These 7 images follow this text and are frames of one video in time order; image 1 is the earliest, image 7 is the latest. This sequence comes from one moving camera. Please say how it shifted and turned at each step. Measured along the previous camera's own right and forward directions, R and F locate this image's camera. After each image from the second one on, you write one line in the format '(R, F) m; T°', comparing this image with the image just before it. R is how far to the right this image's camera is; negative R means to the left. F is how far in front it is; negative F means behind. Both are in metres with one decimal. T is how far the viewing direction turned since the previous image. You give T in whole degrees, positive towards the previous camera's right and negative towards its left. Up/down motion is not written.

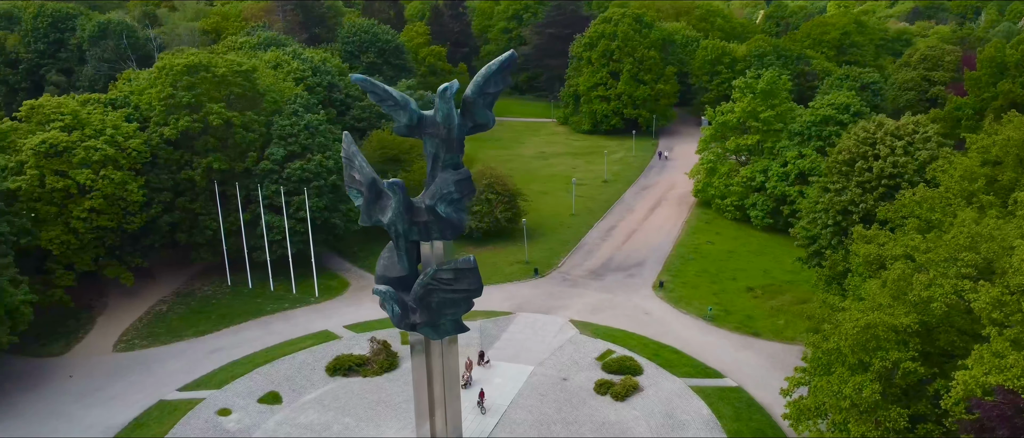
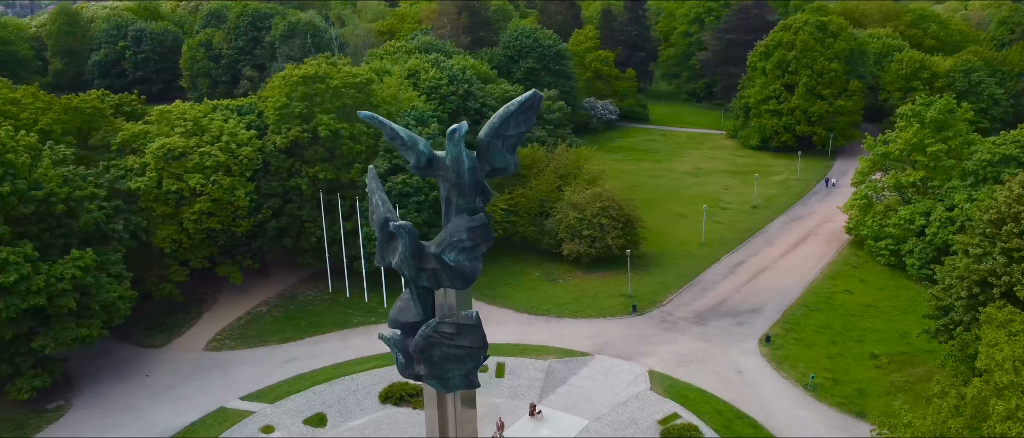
(+4.4, +2.5) m; -14°
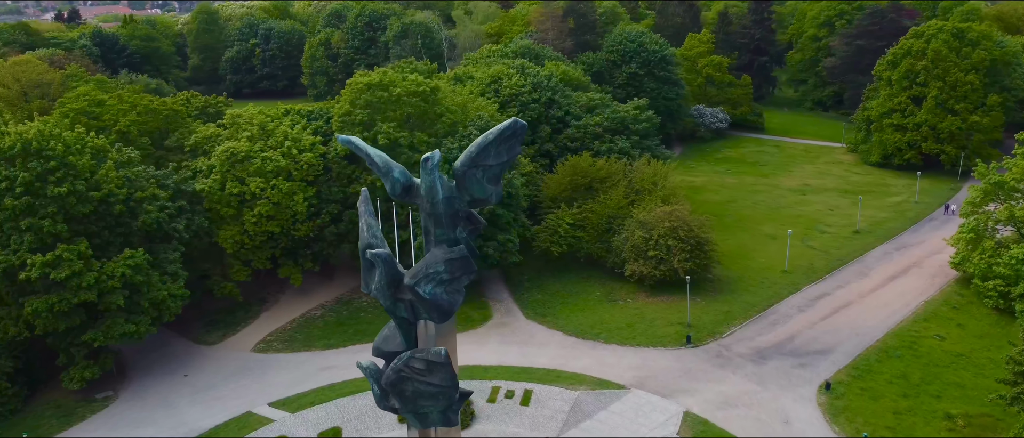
(+3.6, +1.5) m; -10°
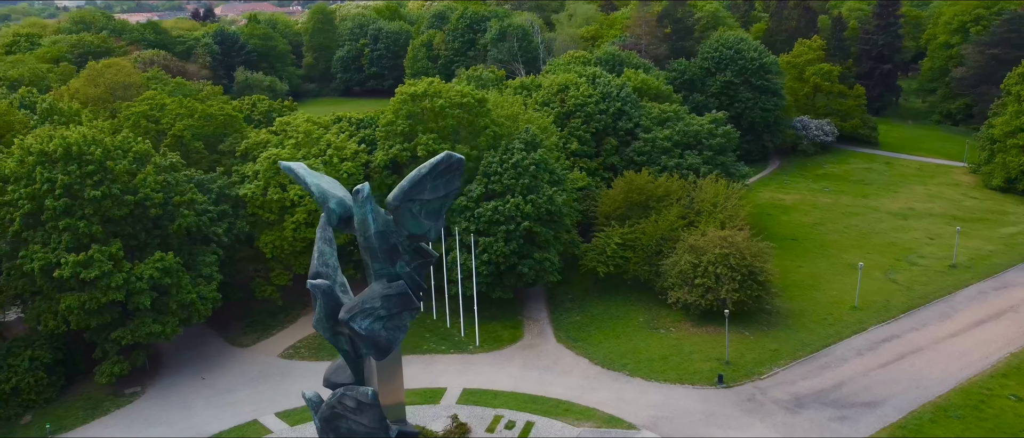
(+4.2, +1.5) m; -9°
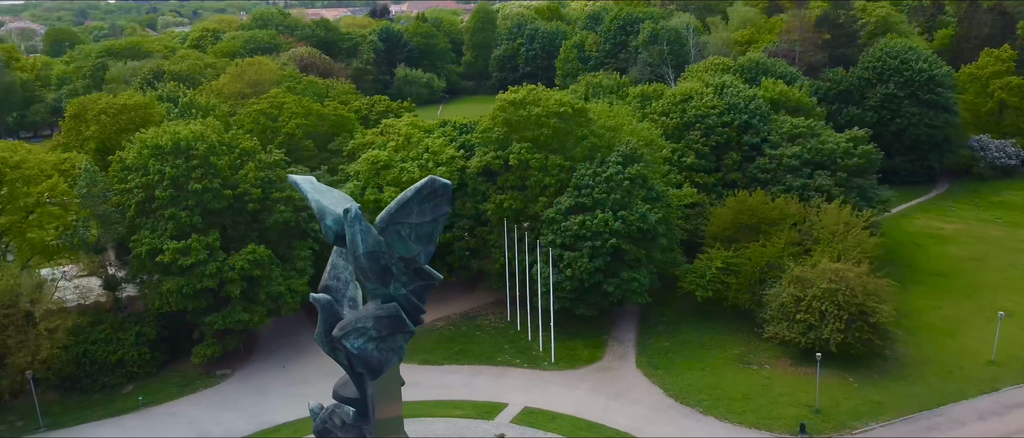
(+3.8, +1.3) m; -12°
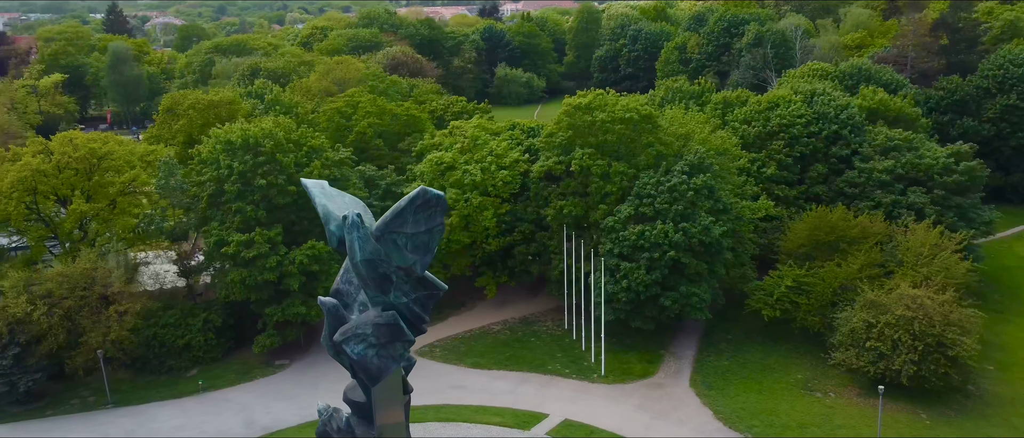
(+2.4, +0.6) m; -8°
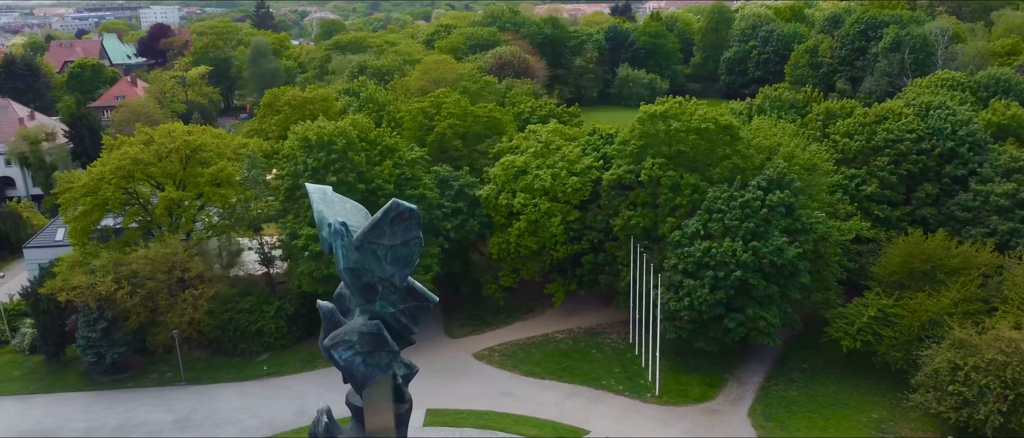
(+3.3, +0.8) m; -10°
